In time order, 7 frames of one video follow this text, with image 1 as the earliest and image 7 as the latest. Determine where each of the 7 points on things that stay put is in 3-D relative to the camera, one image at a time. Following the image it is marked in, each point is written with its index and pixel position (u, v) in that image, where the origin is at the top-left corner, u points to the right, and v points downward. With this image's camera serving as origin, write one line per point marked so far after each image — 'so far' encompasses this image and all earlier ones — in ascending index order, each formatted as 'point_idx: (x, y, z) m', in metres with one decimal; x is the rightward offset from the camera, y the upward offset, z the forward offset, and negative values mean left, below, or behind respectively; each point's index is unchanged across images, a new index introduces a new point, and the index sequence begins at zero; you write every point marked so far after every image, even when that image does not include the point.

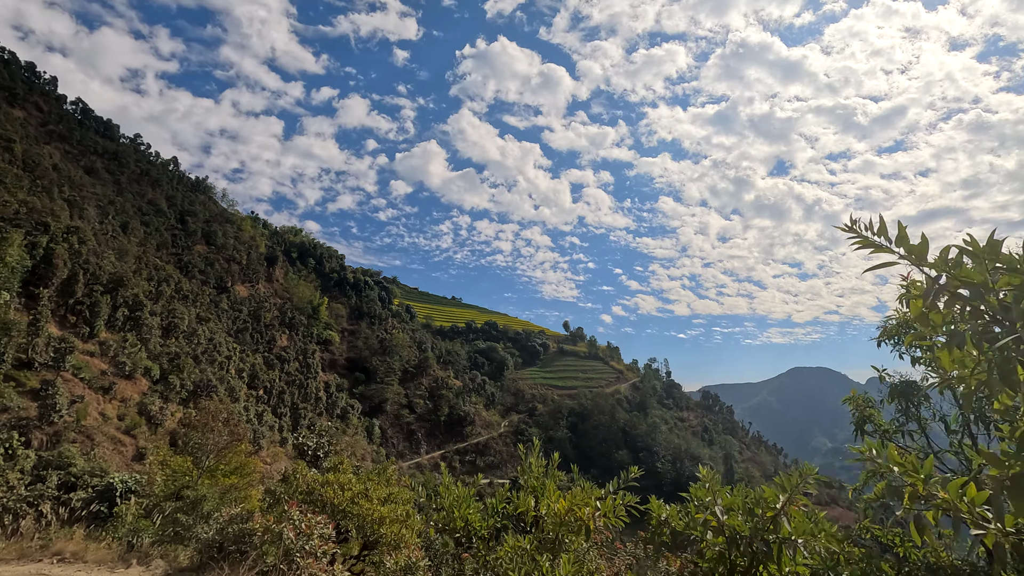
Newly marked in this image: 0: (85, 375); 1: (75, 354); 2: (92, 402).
0: (-14.4, -2.9, +18.0) m
1: (-14.9, -2.3, +18.2) m
2: (-13.7, -3.7, +17.4) m
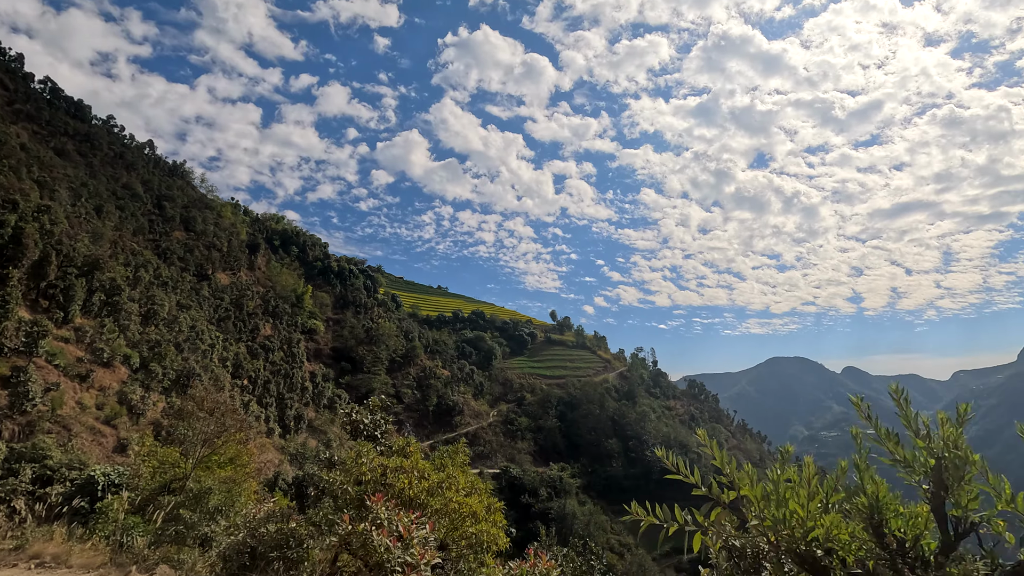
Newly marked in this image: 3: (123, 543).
0: (-14.3, -2.3, +16.8) m
1: (-14.8, -1.6, +16.9) m
2: (-13.5, -3.1, +16.2) m
3: (-6.9, -4.4, +9.4) m
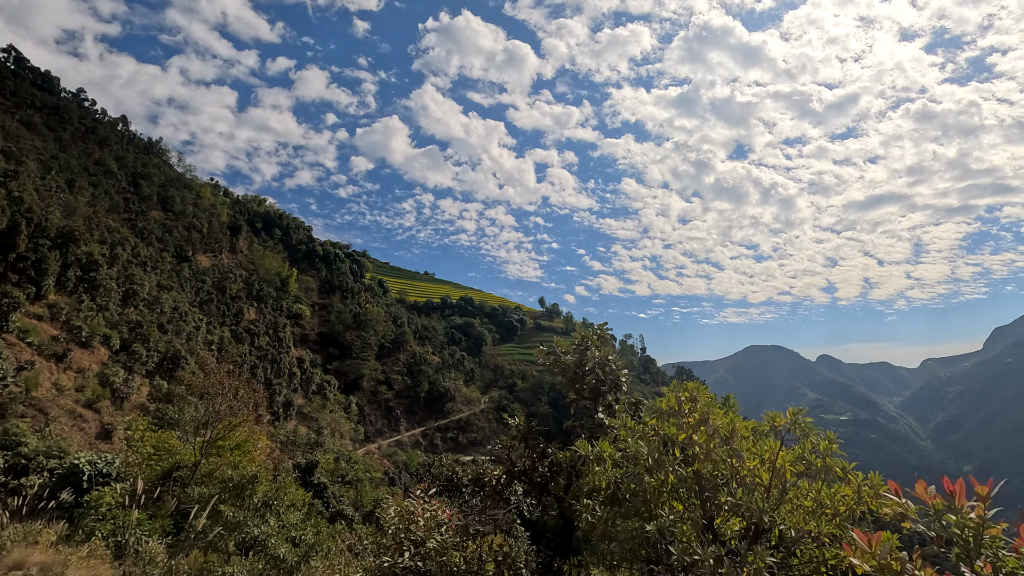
0: (-13.6, -1.5, +15.1) m
1: (-14.1, -0.8, +15.2) m
2: (-12.8, -2.3, +14.5) m
3: (-5.9, -3.7, +8.0) m
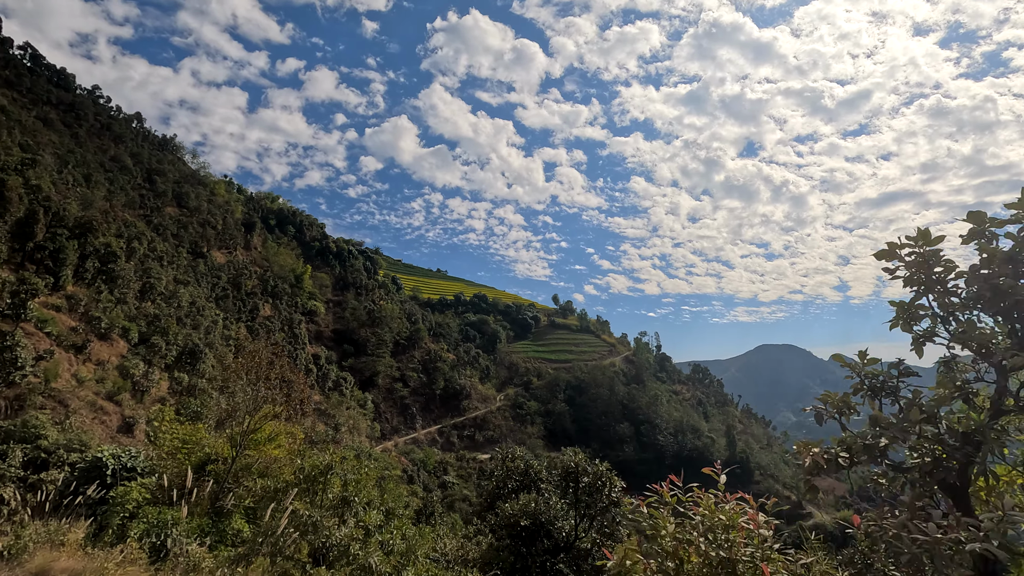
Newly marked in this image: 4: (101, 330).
0: (-12.5, -1.1, +14.5) m
1: (-13.0, -0.4, +14.6) m
2: (-11.7, -1.9, +13.9) m
3: (-5.0, -3.4, +7.3) m
4: (-14.4, -1.5, +18.6) m
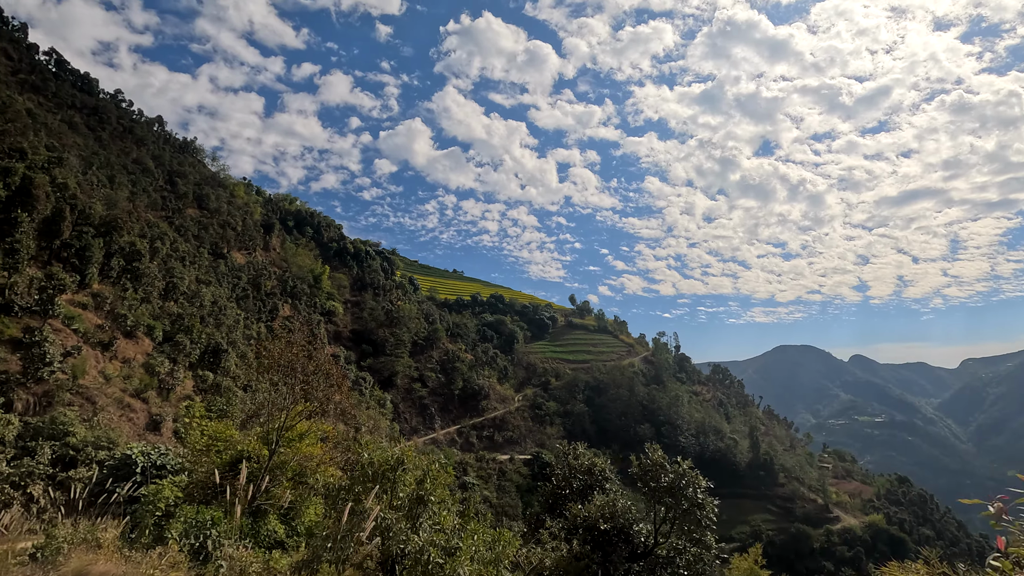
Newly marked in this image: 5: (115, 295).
0: (-11.7, -1.0, +14.4) m
1: (-12.2, -0.3, +14.5) m
2: (-10.9, -1.8, +13.8) m
3: (-4.4, -3.2, +7.0) m
4: (-13.4, -1.4, +18.5) m
5: (-14.2, -0.2, +19.1) m
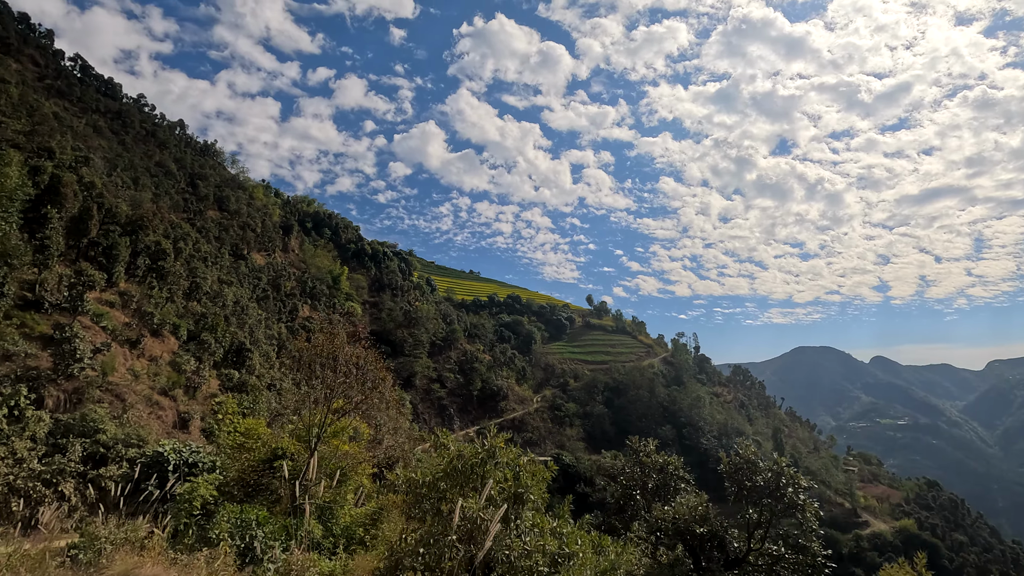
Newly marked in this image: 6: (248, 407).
0: (-10.9, -1.0, +14.3) m
1: (-11.4, -0.3, +14.5) m
2: (-10.1, -1.7, +13.7) m
3: (-3.7, -3.1, +6.7) m
4: (-12.5, -1.3, +18.5) m
5: (-13.3, -0.2, +19.1) m
6: (-7.8, -3.5, +15.6) m
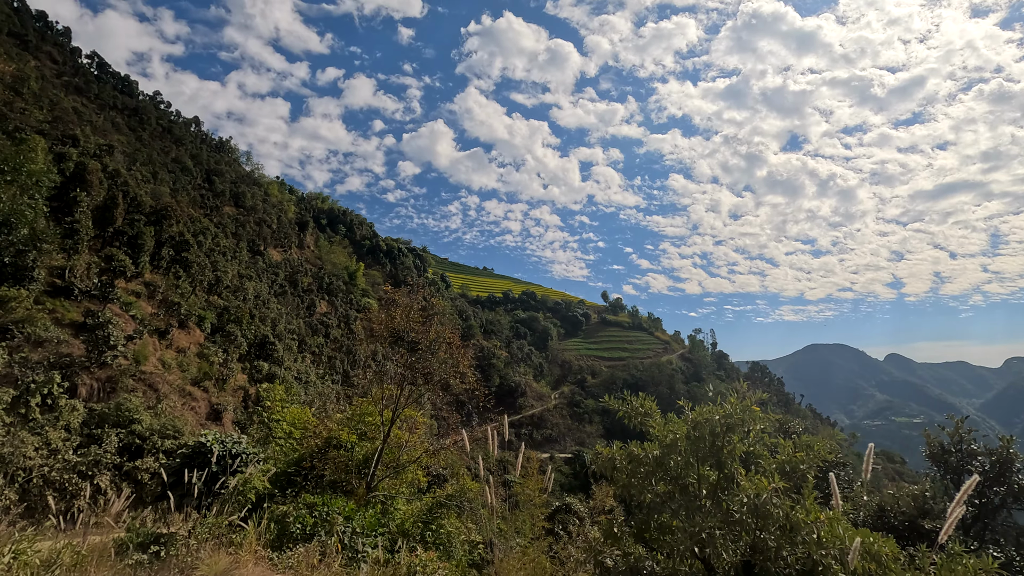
0: (-9.8, -0.6, +13.9) m
1: (-10.3, +0.1, +14.0) m
2: (-9.0, -1.4, +13.2) m
3: (-2.8, -2.8, +6.1) m
4: (-11.3, -1.0, +18.0) m
5: (-12.1, +0.1, +18.7) m
6: (-6.6, -3.2, +15.1) m
